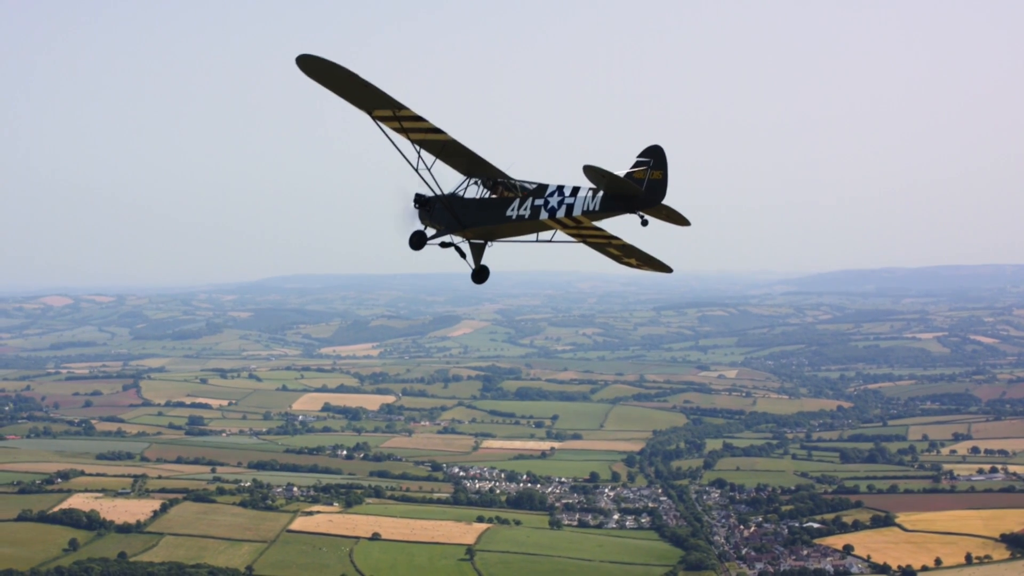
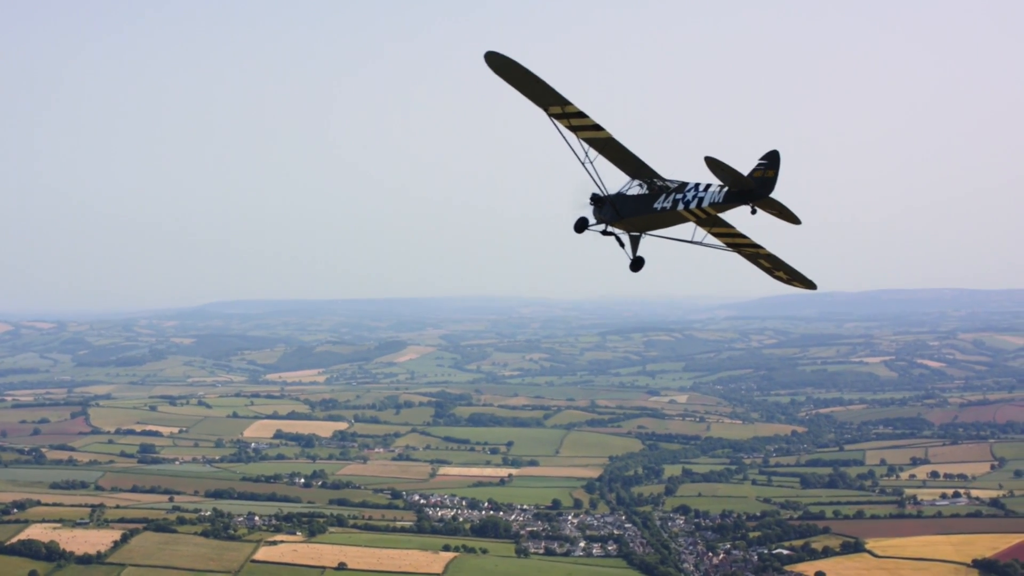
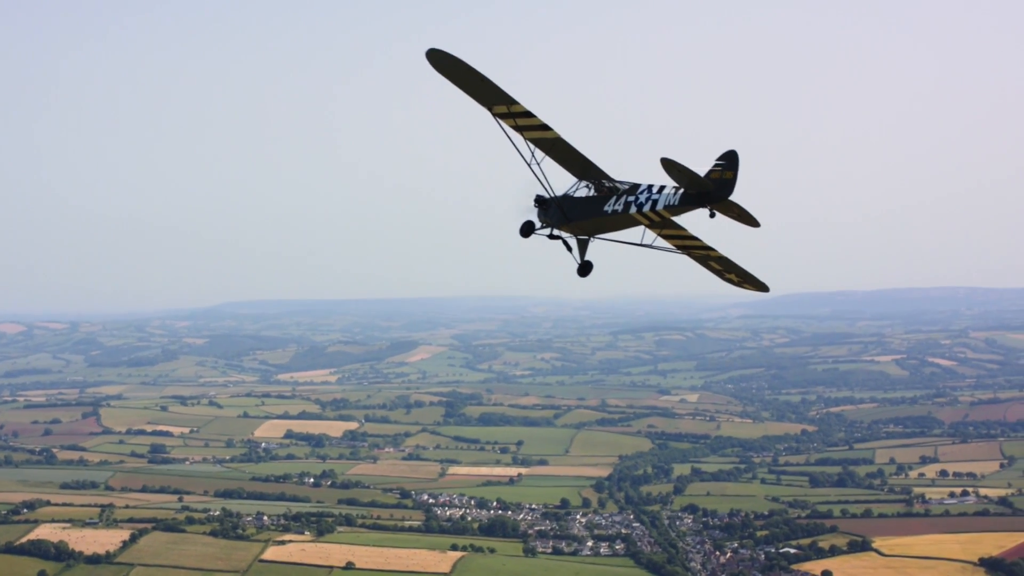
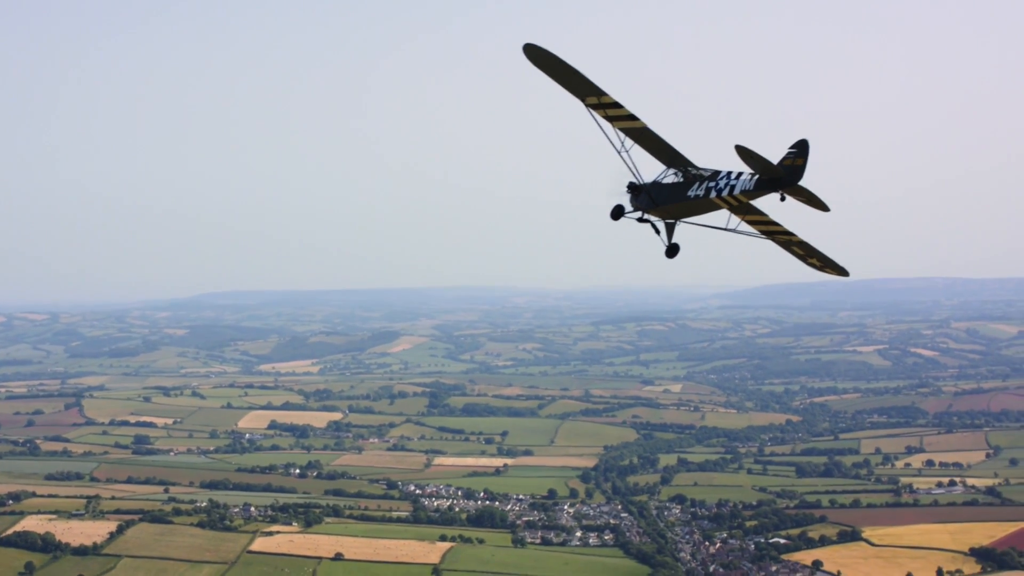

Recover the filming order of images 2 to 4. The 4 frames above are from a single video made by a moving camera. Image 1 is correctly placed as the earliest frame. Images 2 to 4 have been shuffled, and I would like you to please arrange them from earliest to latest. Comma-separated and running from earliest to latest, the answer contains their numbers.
3, 2, 4
